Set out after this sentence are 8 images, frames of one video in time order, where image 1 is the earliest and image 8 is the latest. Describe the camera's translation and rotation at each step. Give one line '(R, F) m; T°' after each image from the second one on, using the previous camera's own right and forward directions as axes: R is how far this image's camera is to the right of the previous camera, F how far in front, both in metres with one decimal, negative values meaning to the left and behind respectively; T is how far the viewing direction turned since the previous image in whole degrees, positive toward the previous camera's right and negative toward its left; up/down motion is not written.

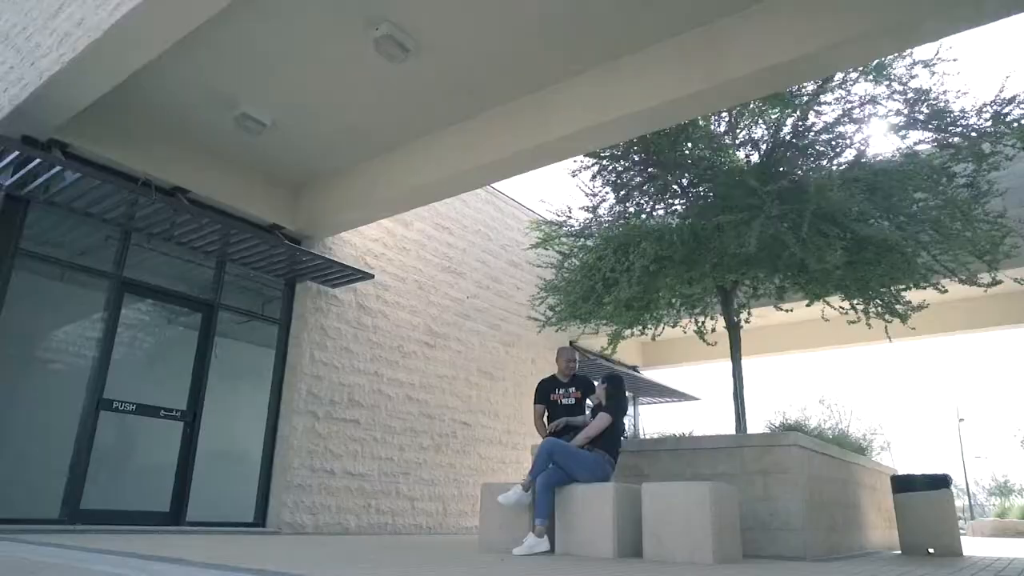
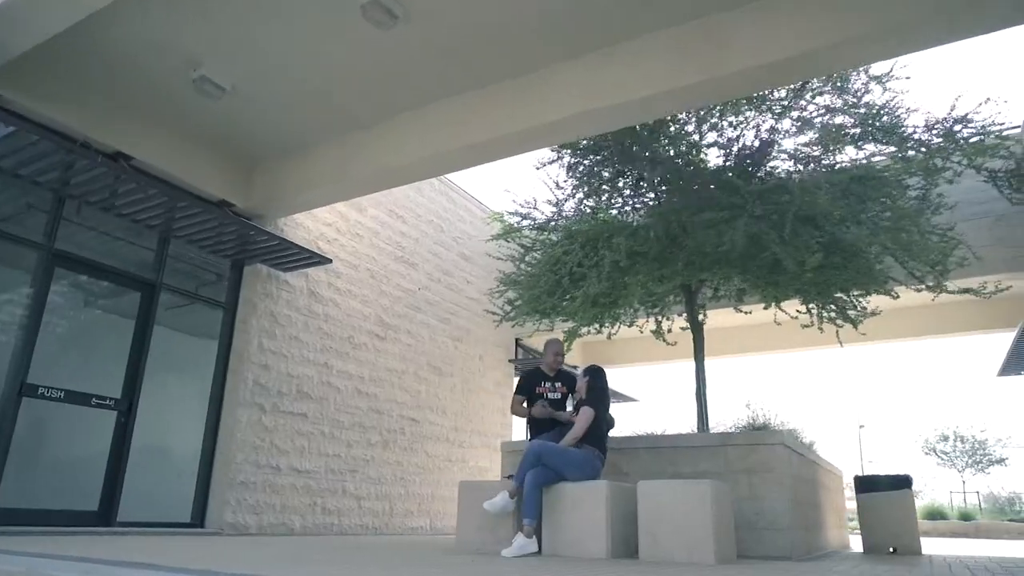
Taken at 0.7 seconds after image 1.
(-0.5, +0.3) m; +7°
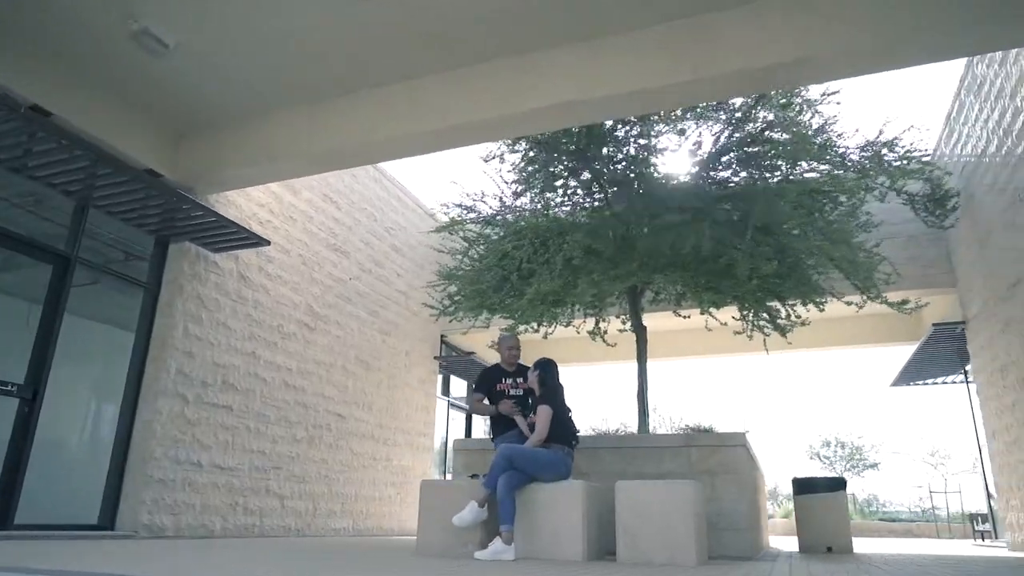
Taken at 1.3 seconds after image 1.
(-0.5, +0.2) m; +8°
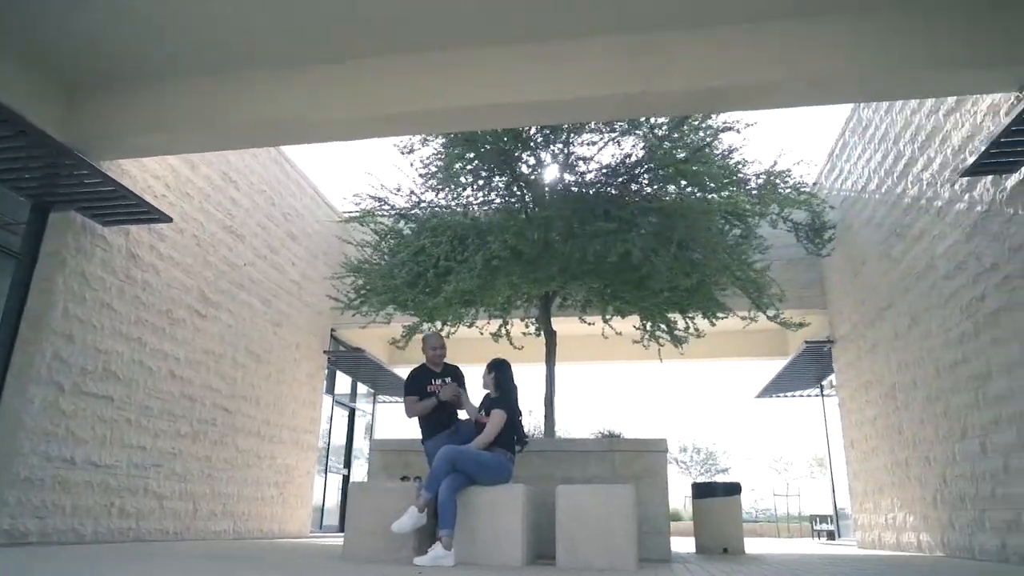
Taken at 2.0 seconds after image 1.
(-0.5, +0.1) m; +11°
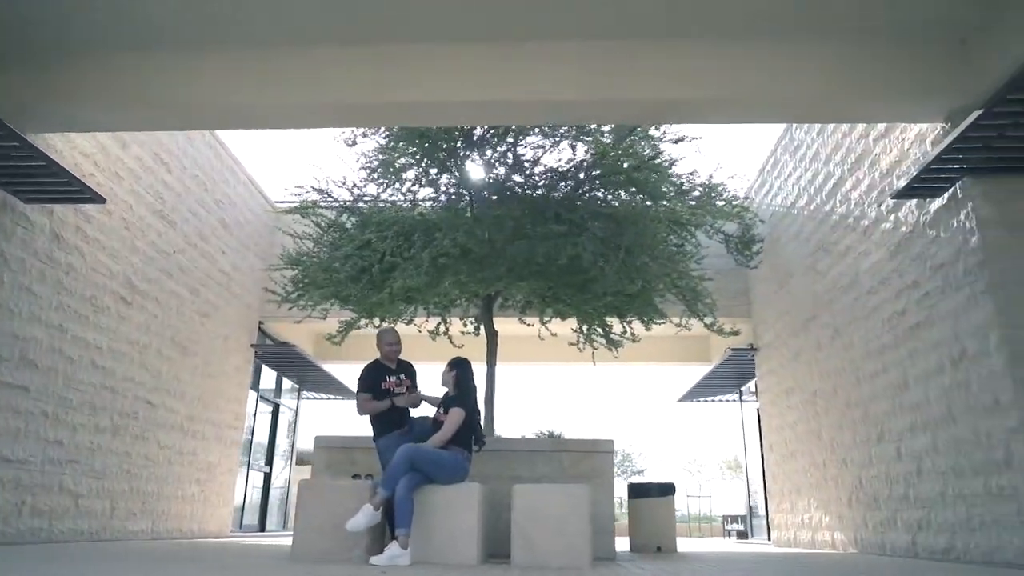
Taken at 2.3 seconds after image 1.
(-0.3, 0.0) m; +7°
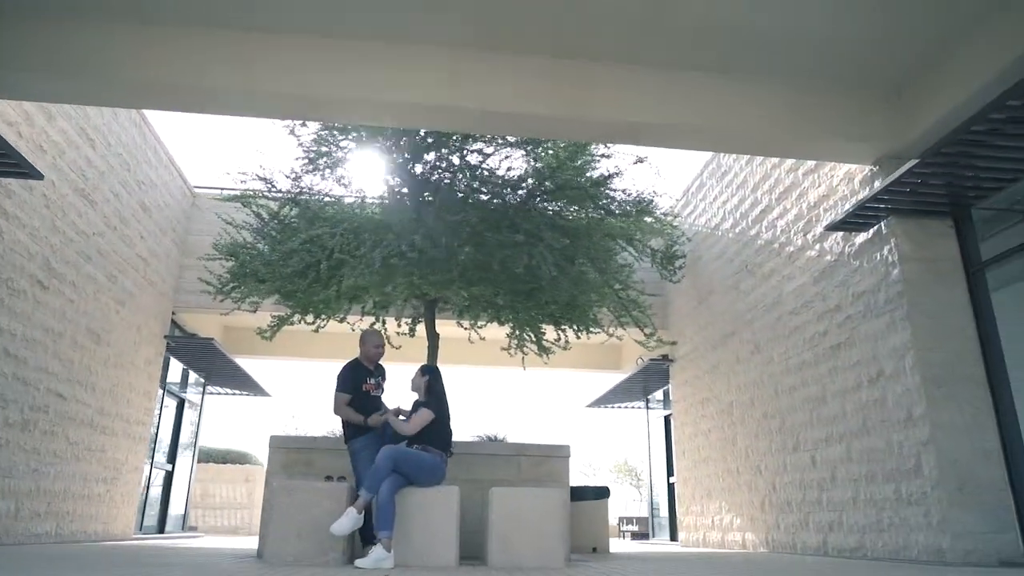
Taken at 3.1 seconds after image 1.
(-0.6, -0.1) m; +9°
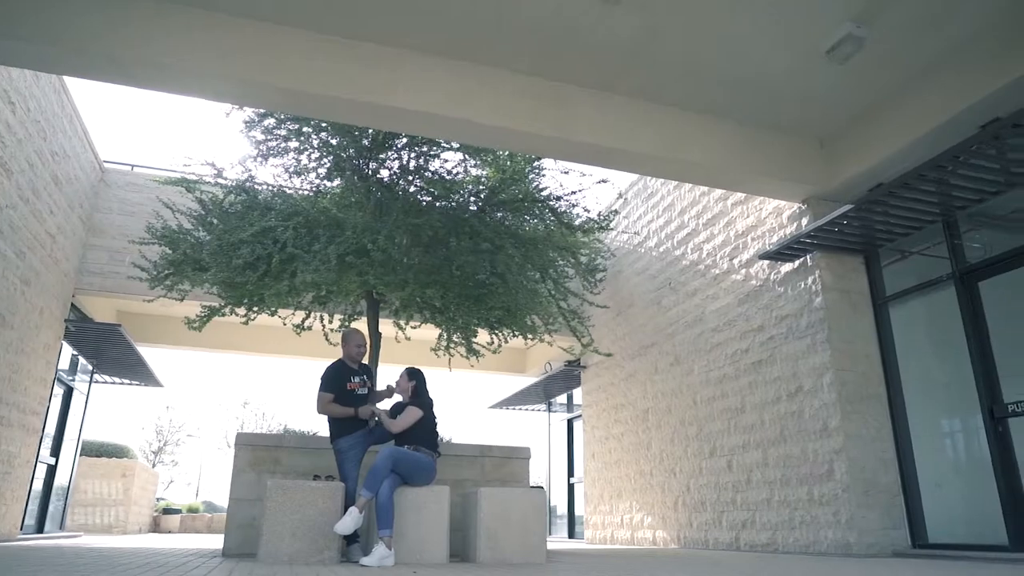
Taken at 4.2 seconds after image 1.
(-0.8, -0.1) m; +11°
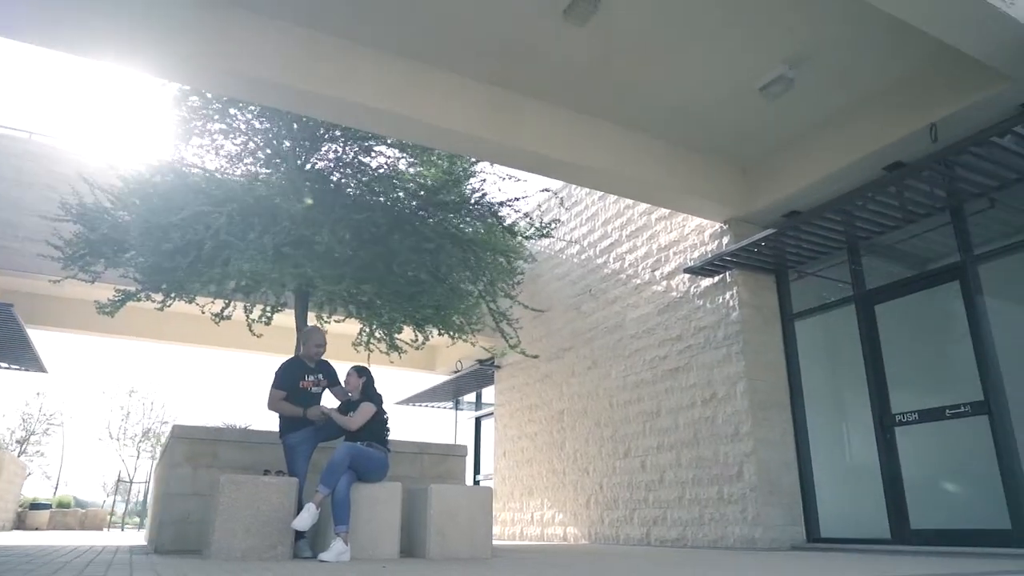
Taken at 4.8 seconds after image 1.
(-0.5, -0.1) m; +9°
